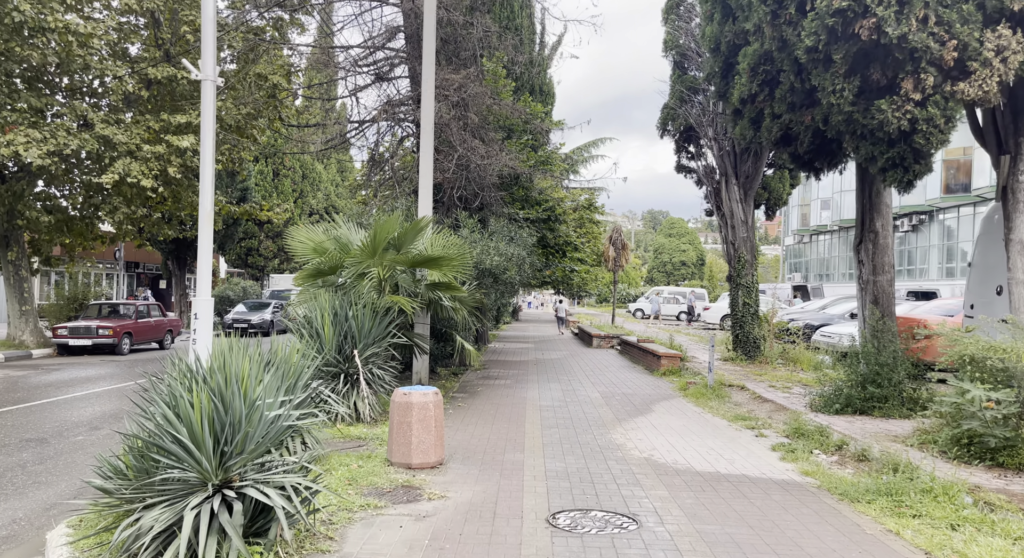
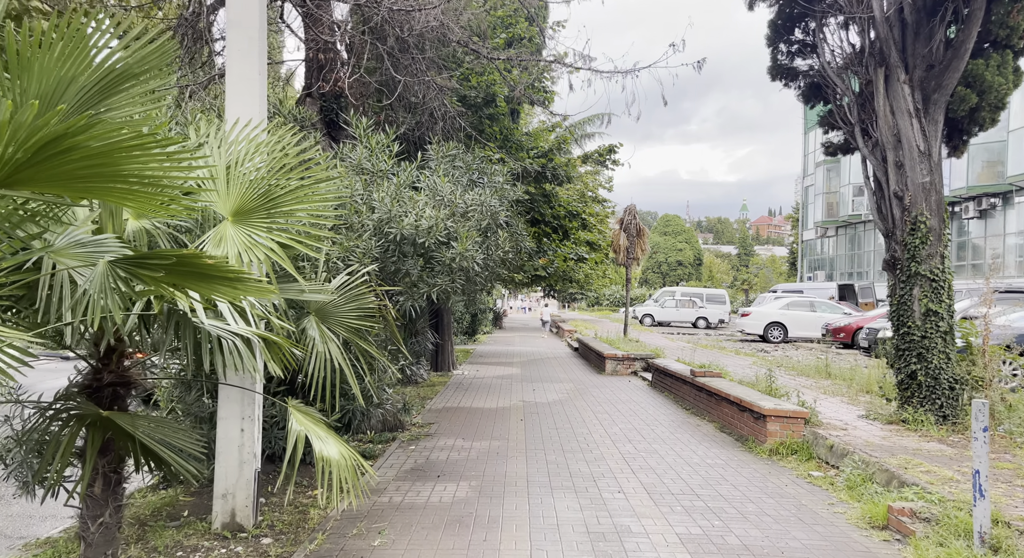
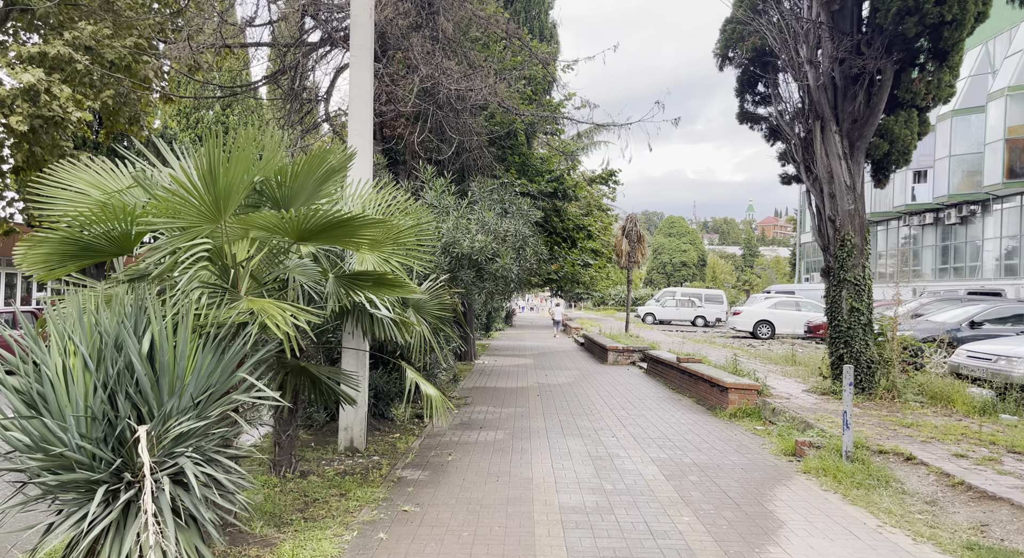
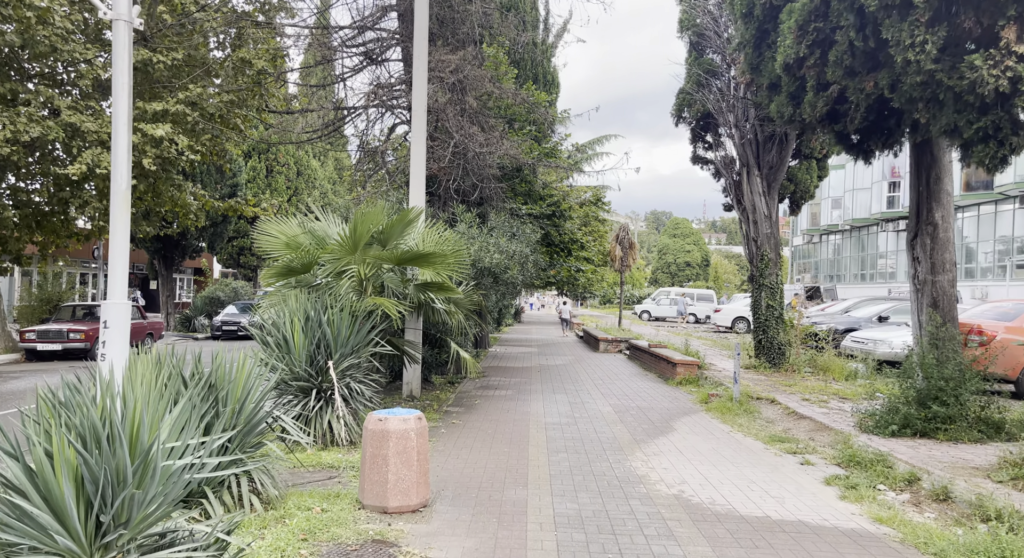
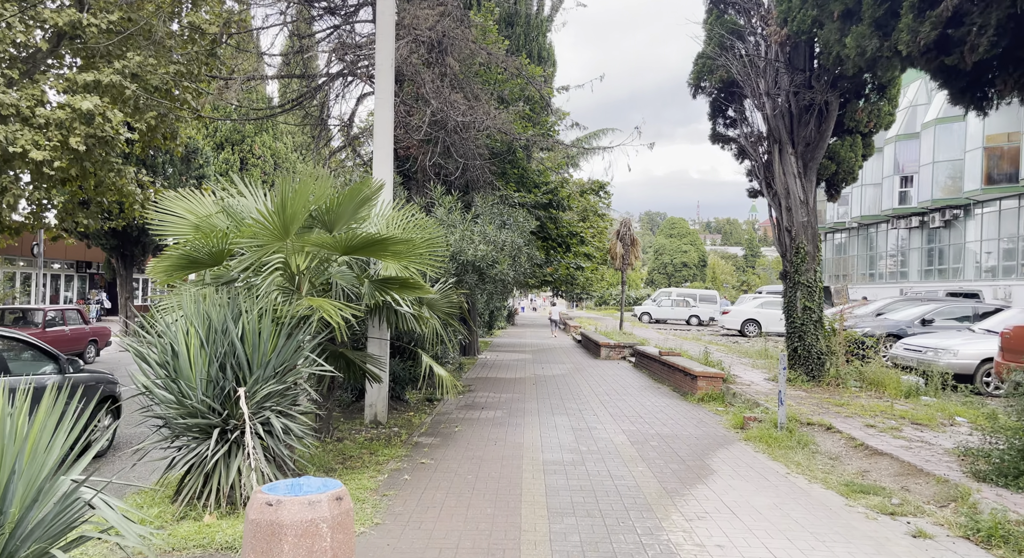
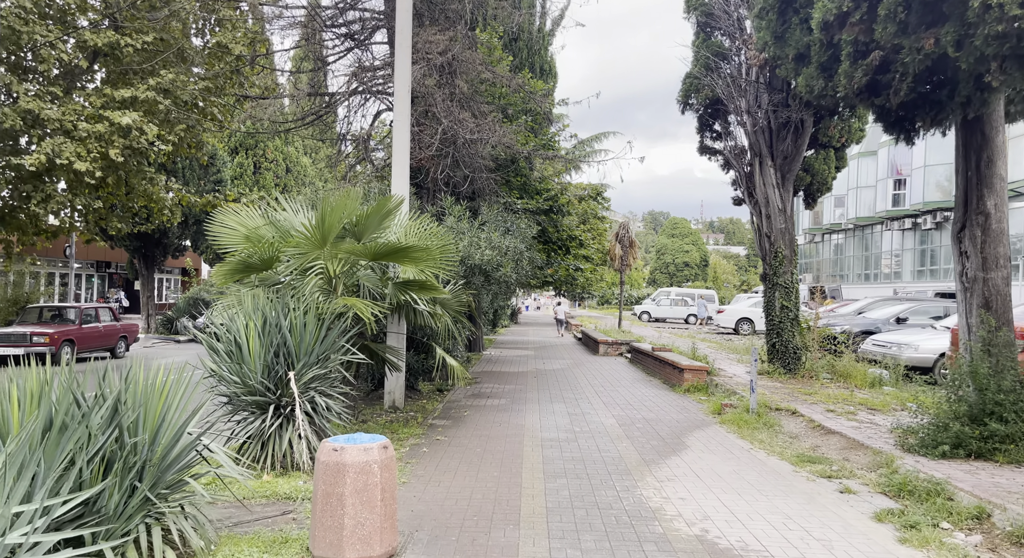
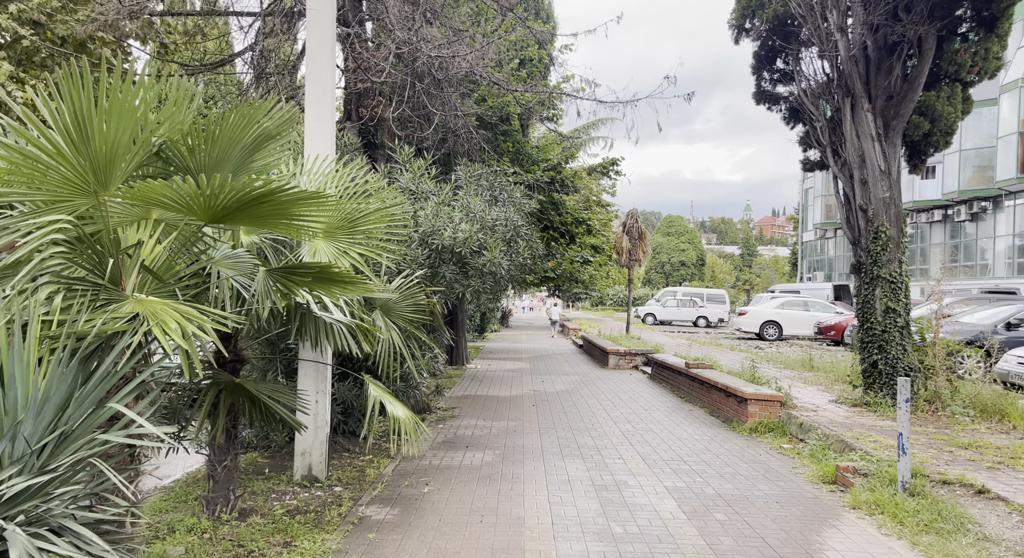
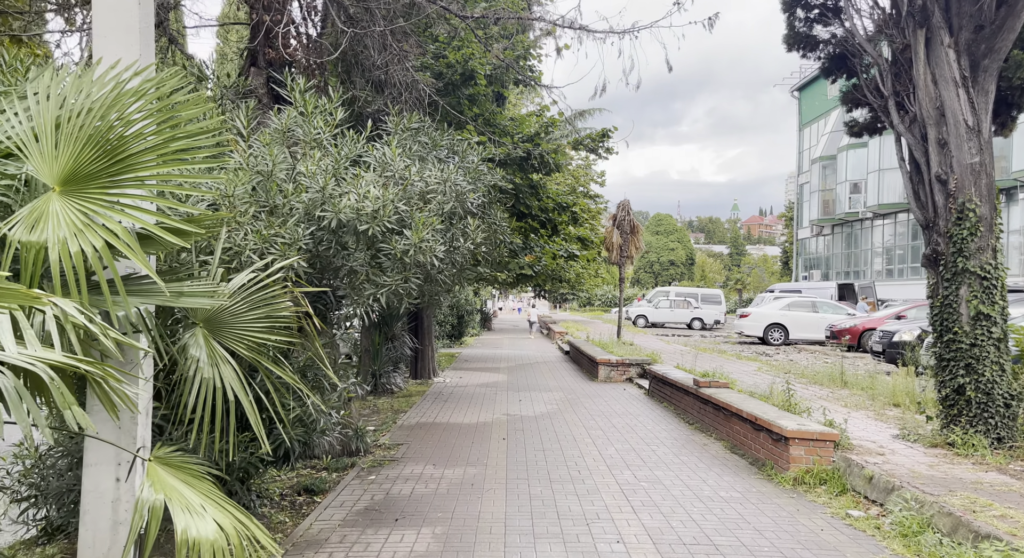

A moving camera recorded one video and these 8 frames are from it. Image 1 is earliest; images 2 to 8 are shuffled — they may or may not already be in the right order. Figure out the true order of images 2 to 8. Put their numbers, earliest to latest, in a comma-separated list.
4, 6, 5, 3, 7, 2, 8
